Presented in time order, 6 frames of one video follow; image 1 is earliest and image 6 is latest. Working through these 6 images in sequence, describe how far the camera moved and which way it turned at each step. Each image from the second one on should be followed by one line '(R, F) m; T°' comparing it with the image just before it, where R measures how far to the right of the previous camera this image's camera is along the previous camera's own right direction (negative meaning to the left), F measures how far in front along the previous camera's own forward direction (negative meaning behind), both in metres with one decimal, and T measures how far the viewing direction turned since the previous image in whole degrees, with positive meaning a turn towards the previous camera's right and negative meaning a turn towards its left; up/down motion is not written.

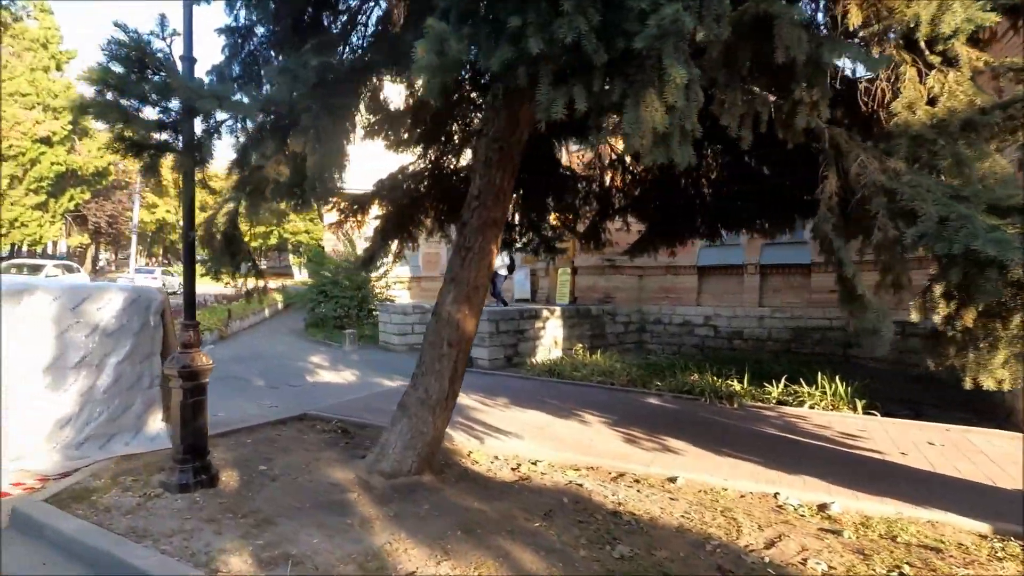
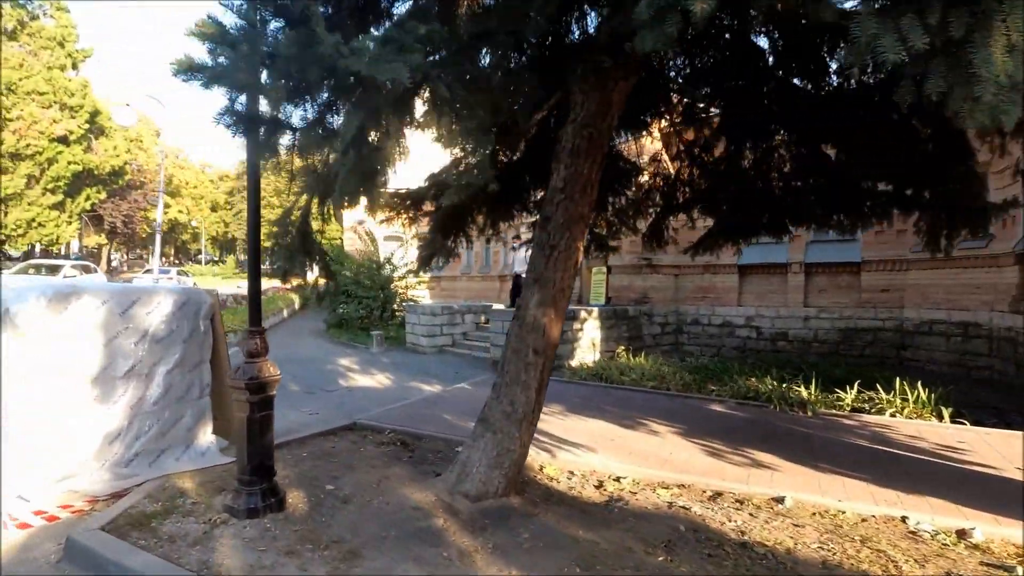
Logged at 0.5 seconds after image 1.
(-0.7, +0.5) m; -1°
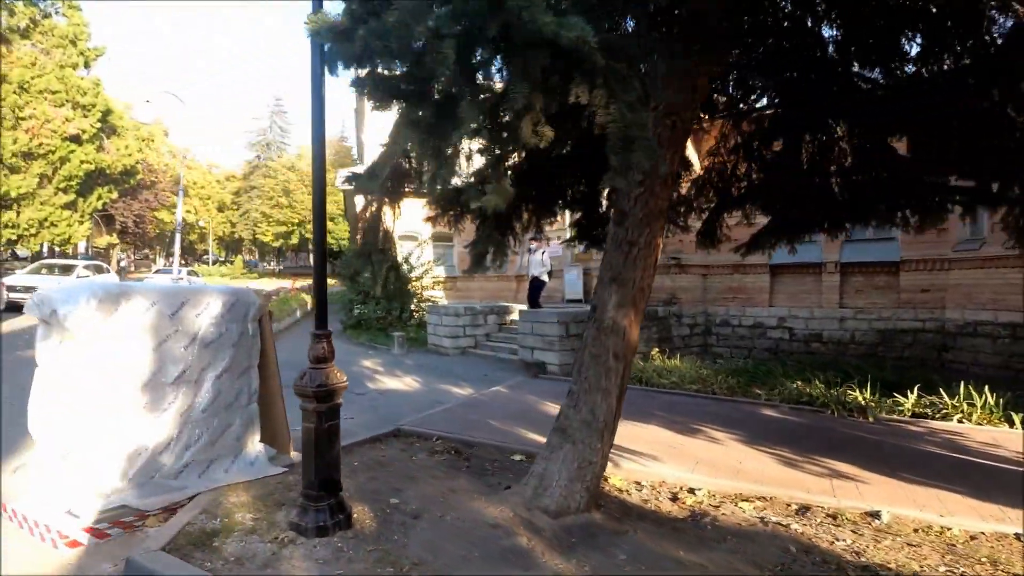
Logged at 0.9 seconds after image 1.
(-0.6, +0.3) m; 0°
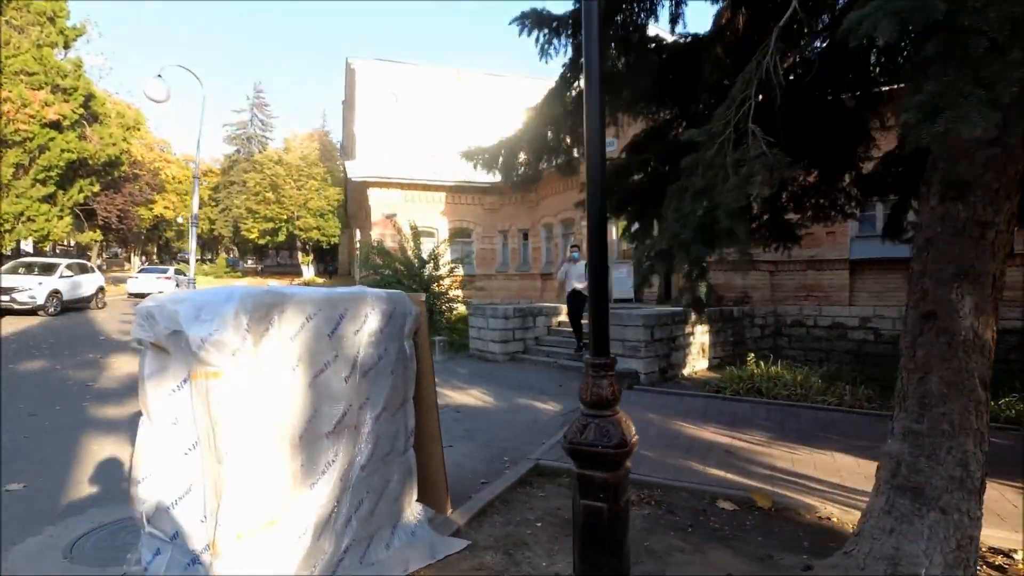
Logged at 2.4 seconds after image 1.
(-1.9, +1.4) m; +2°
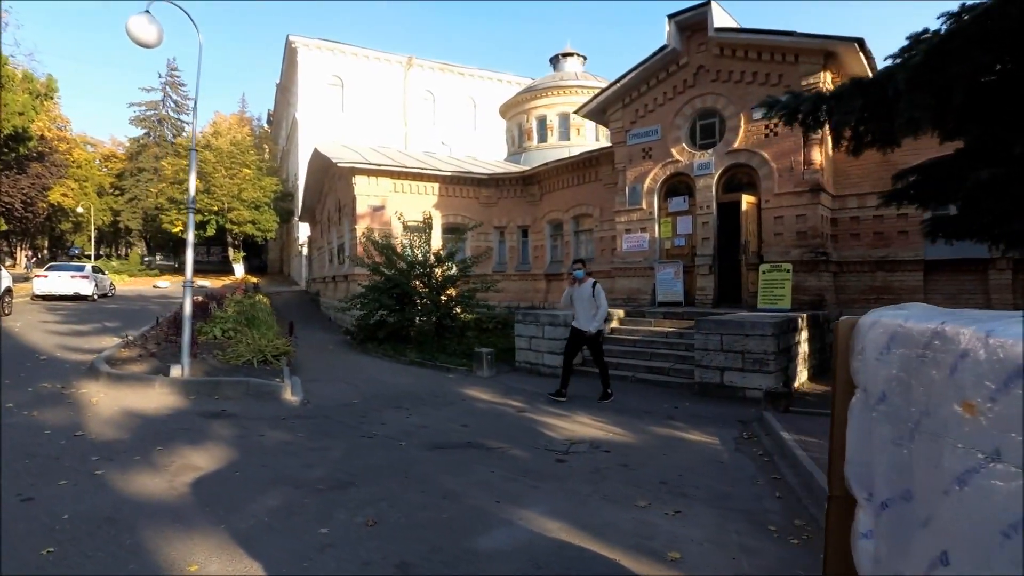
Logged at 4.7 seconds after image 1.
(-3.0, +2.1) m; +9°
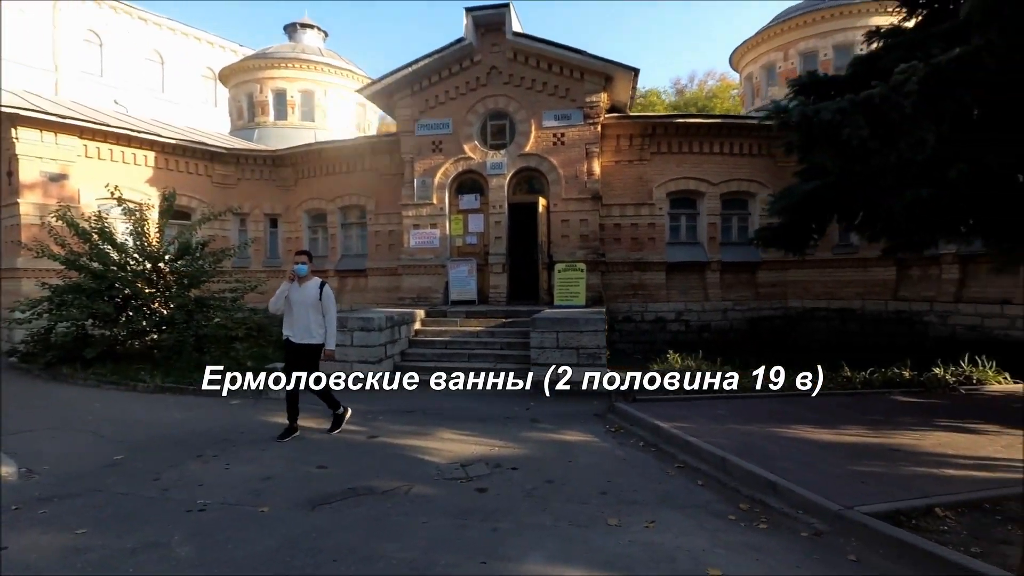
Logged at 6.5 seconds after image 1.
(-2.1, +1.6) m; +31°
